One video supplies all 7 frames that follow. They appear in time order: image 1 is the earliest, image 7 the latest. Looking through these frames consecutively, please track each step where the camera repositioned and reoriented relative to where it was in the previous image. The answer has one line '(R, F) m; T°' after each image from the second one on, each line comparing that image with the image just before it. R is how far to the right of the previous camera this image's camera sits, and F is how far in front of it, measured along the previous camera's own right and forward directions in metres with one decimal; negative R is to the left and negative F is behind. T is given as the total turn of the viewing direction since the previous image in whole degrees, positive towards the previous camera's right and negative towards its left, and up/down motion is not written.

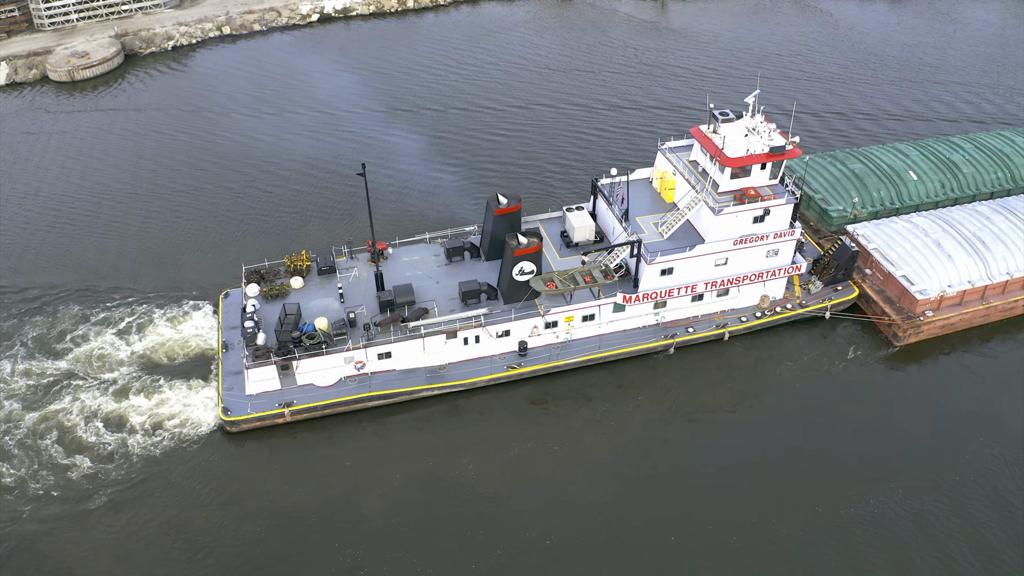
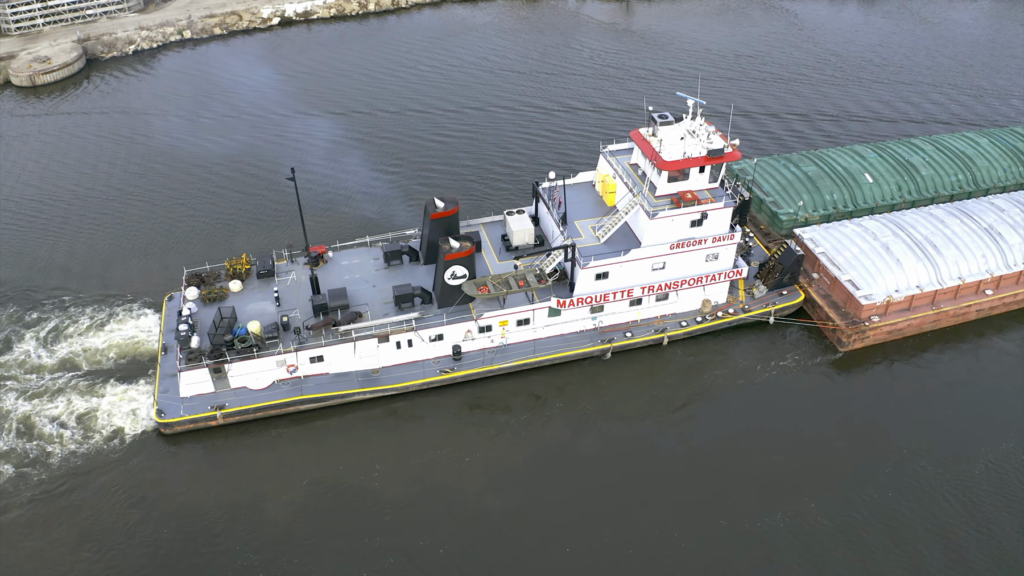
(+4.2, +0.3) m; -1°
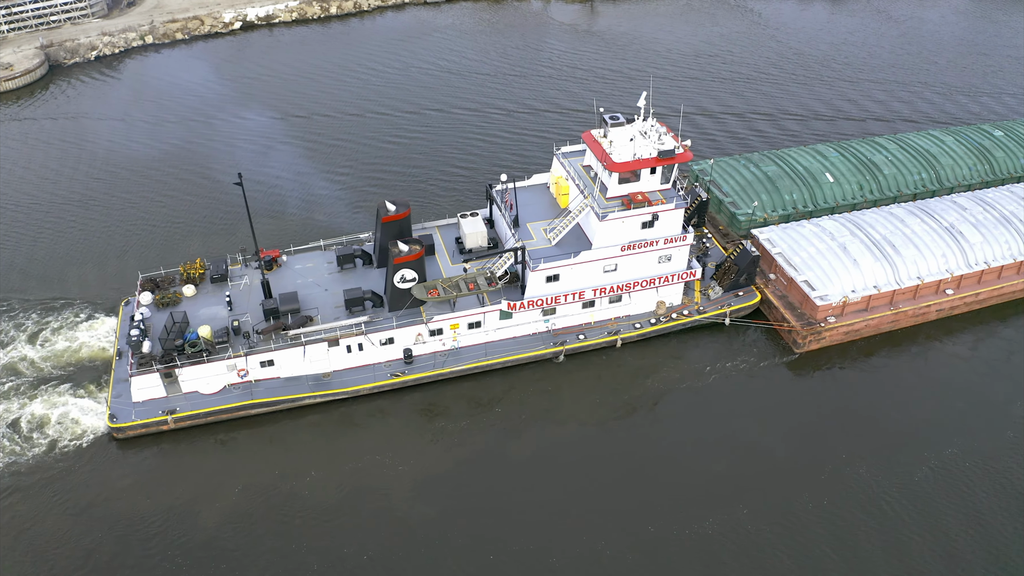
(+2.8, +0.1) m; 0°
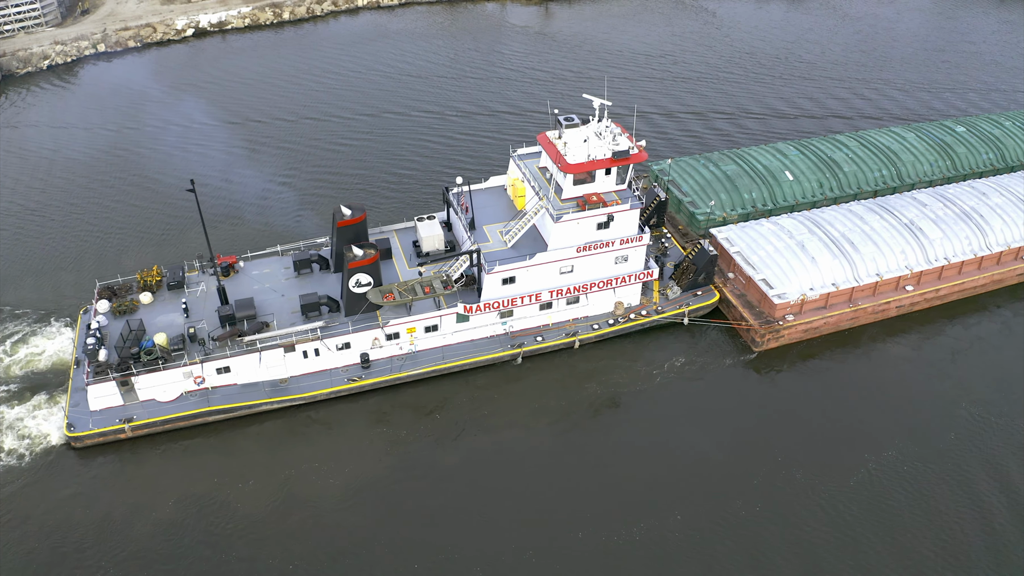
(+2.1, 0.0) m; 0°
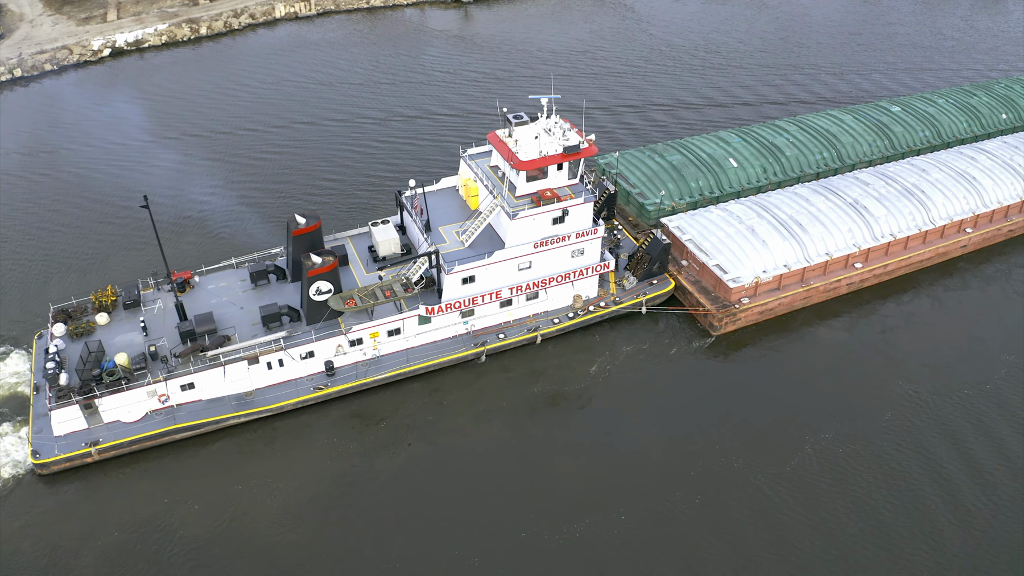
(+0.9, -0.5) m; +2°
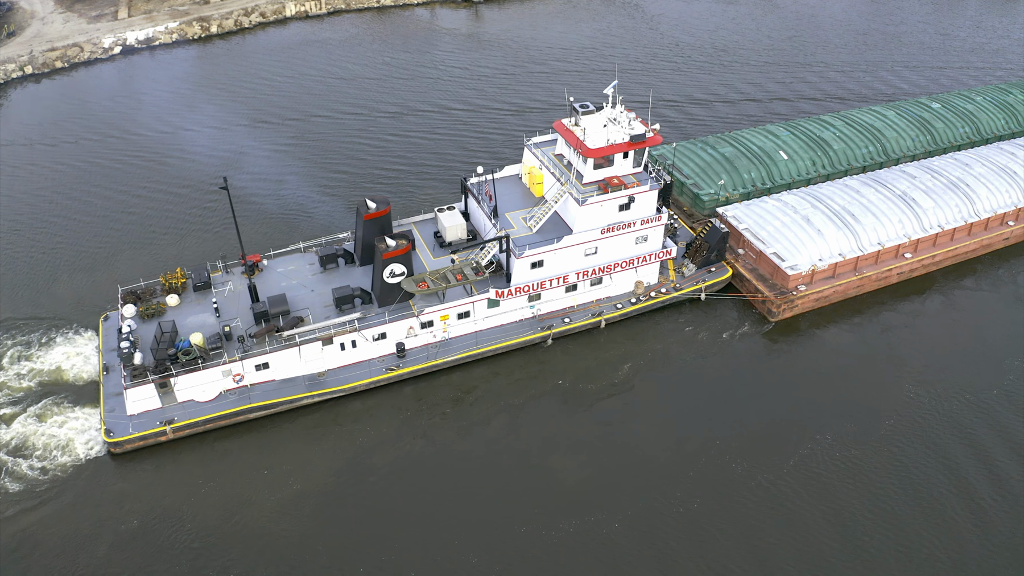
(-4.0, -0.7) m; +1°
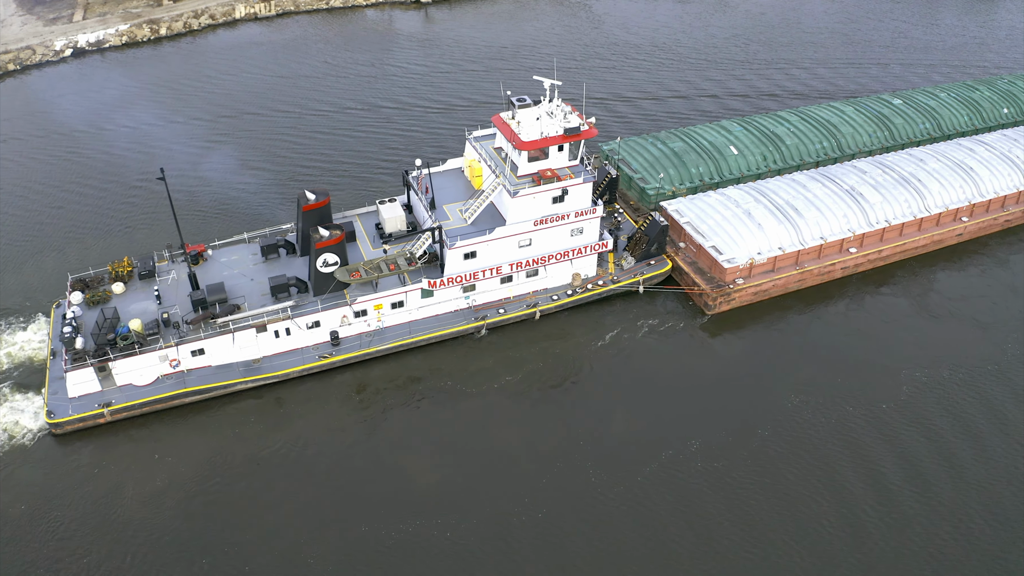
(+4.6, -0.3) m; -2°
